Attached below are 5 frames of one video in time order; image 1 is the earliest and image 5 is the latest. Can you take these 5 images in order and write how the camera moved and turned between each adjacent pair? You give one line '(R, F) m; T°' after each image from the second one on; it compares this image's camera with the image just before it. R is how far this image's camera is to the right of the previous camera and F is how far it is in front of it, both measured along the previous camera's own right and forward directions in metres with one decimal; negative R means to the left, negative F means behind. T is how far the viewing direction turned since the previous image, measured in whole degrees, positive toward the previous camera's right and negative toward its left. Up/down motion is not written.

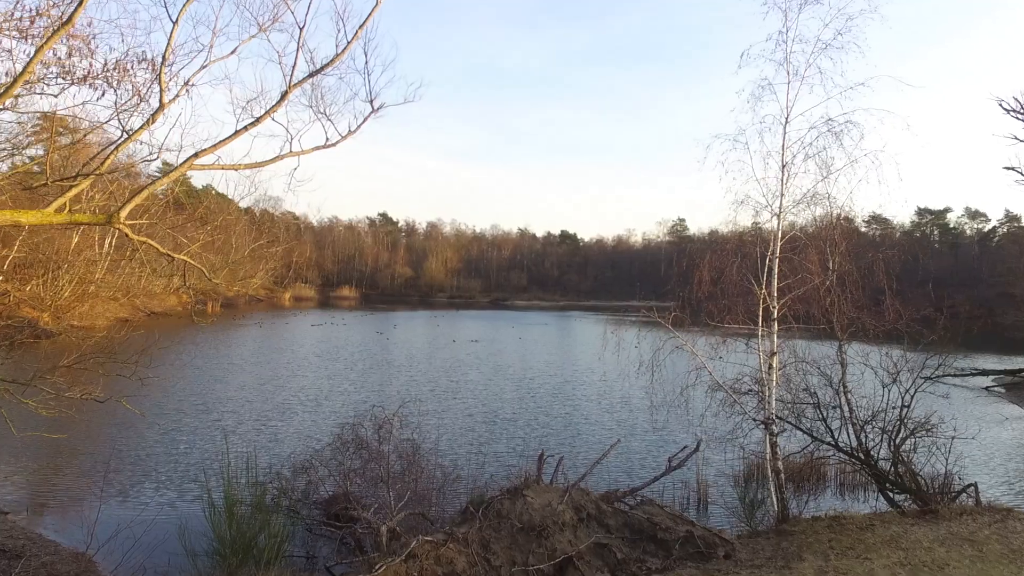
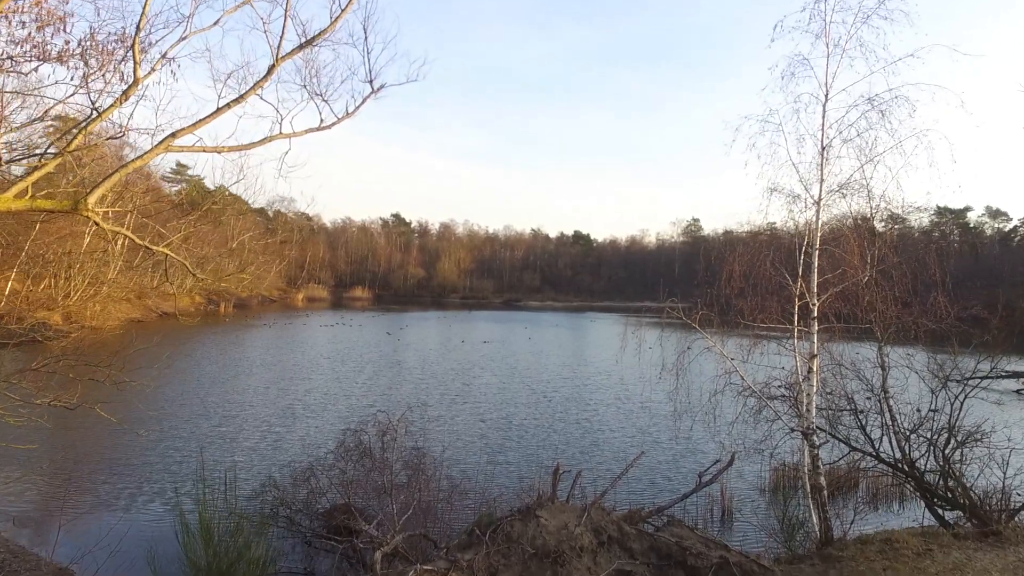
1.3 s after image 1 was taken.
(0.0, +0.5) m; -1°
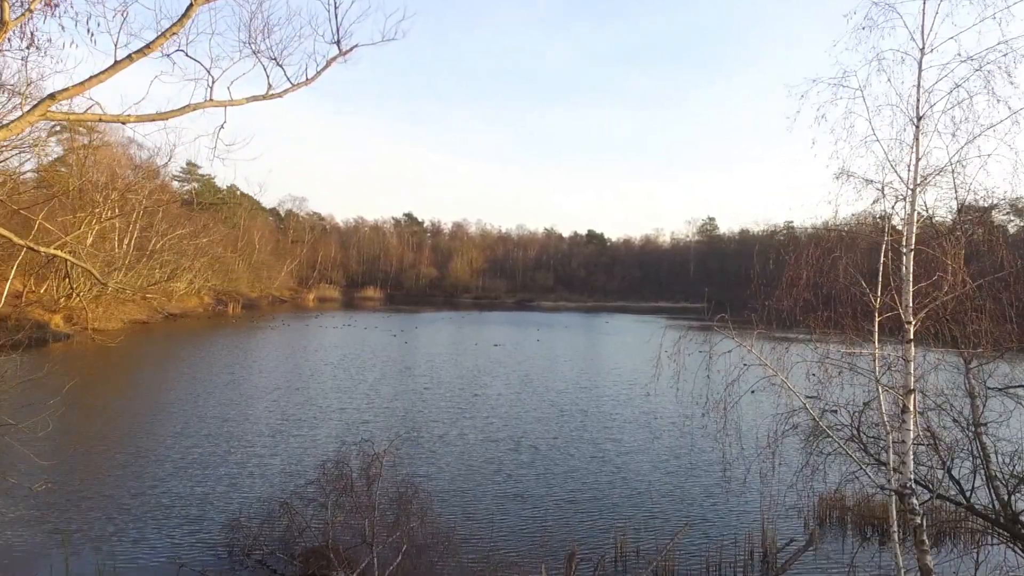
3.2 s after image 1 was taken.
(+0.1, +1.2) m; -1°
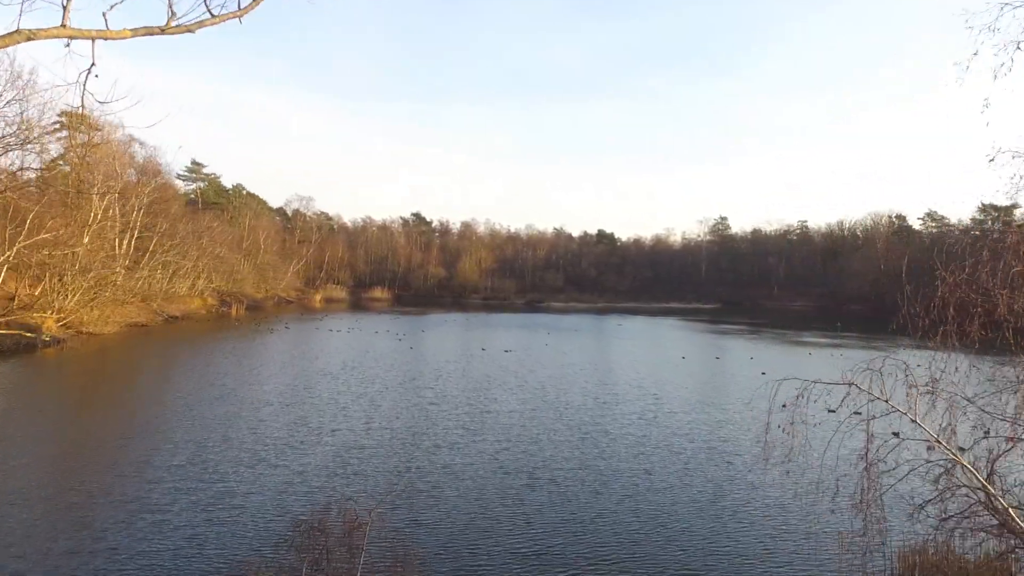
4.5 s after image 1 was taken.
(-0.1, +1.4) m; -1°
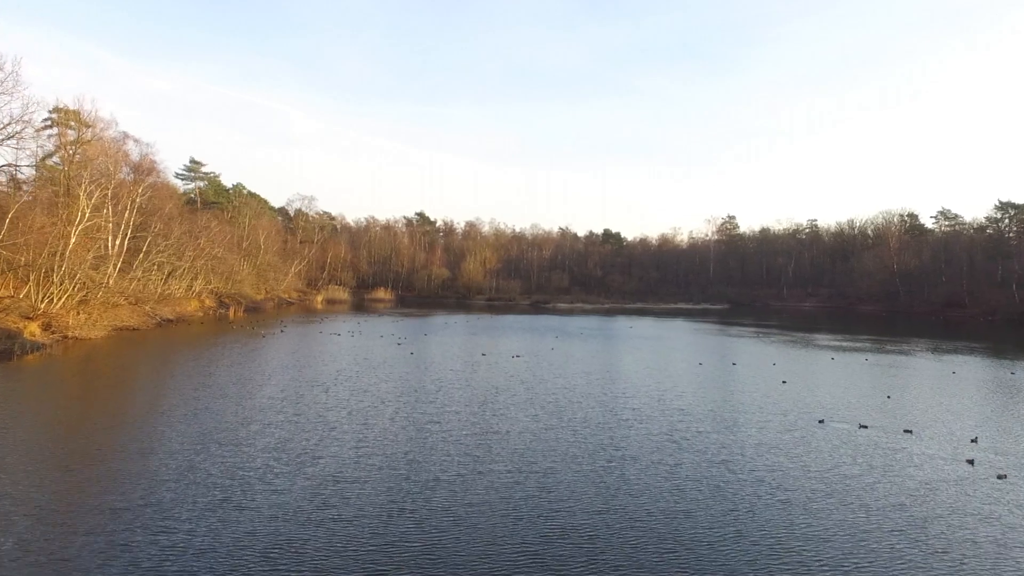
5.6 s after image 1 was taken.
(-0.2, +1.7) m; 0°
